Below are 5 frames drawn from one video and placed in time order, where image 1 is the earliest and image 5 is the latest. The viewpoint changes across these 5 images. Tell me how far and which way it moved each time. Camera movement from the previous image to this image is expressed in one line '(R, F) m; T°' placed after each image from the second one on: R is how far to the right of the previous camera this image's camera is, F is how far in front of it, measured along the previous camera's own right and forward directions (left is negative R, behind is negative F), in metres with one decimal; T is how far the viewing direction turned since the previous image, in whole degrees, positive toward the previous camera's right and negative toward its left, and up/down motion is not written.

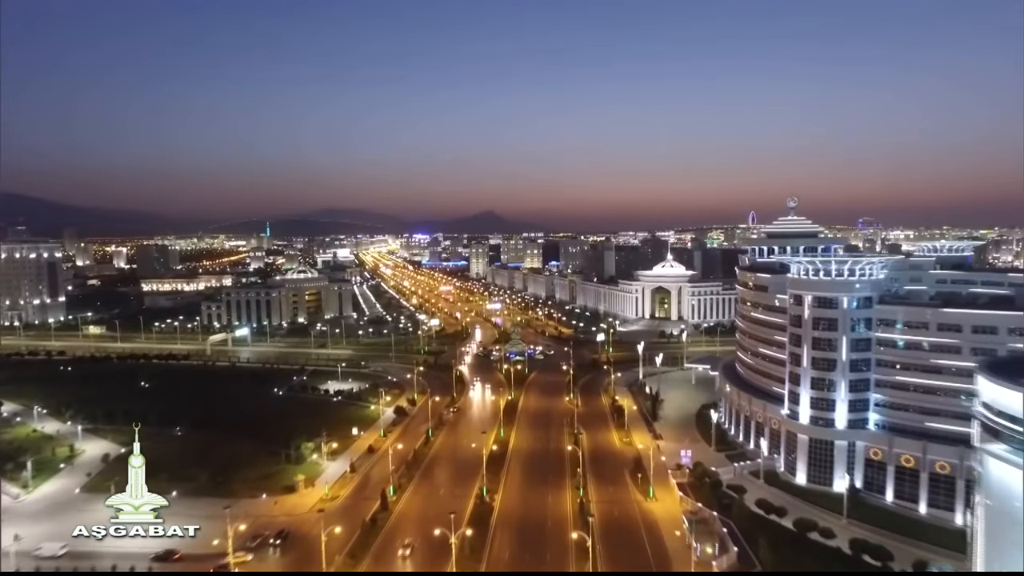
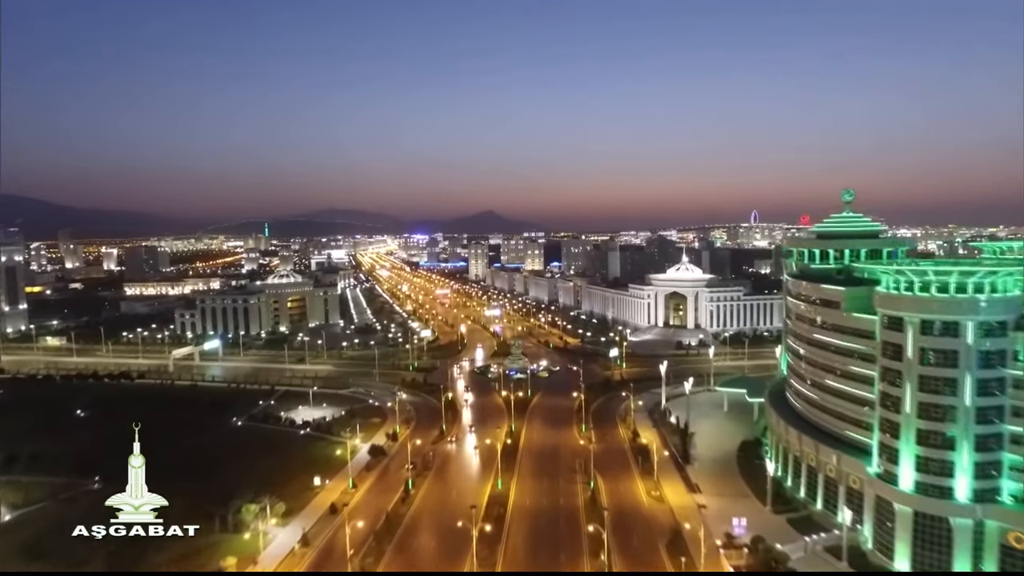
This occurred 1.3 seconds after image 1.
(0.0, +7.5) m; 0°
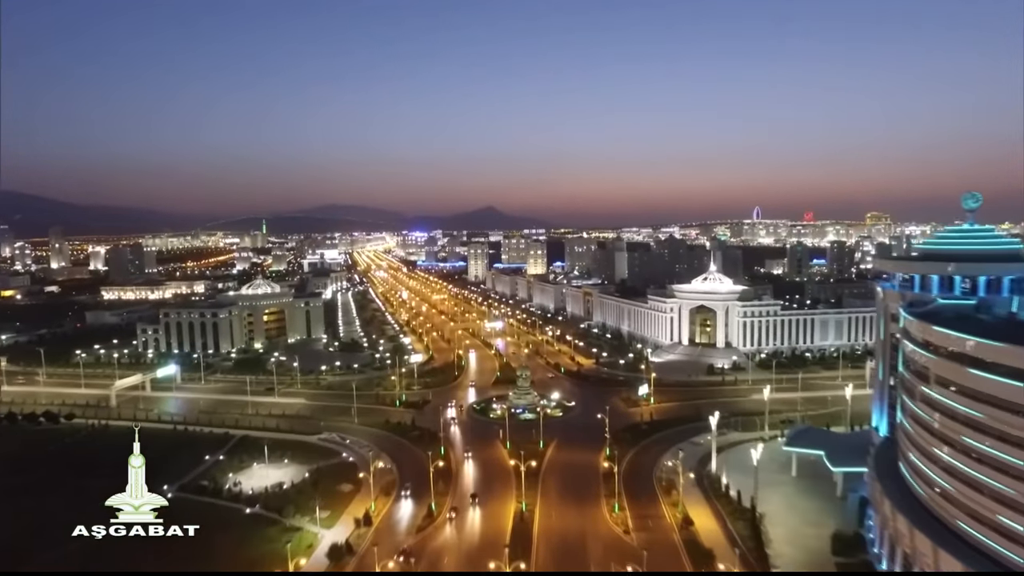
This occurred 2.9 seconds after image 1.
(-0.5, +9.5) m; 0°
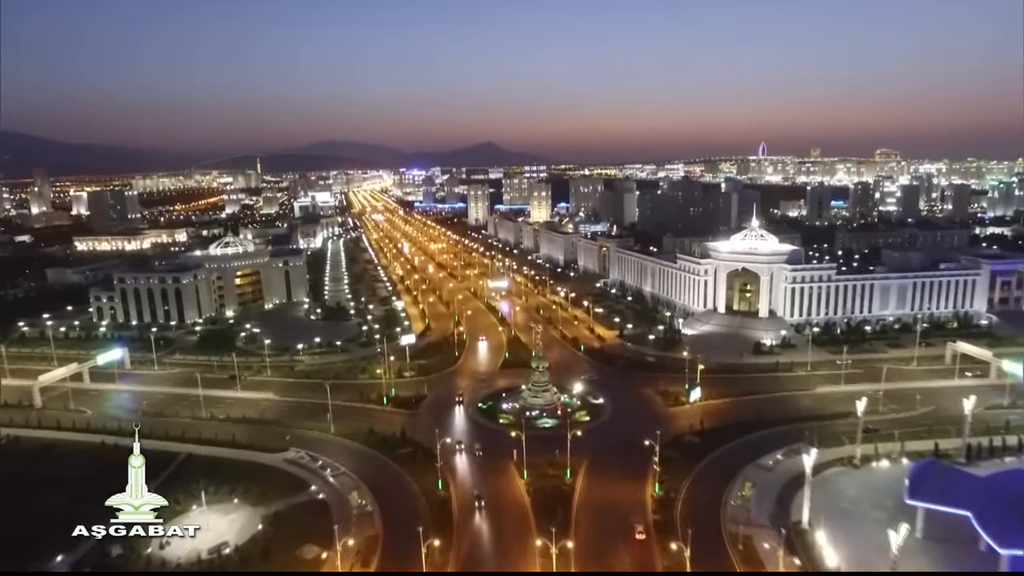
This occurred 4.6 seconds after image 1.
(-0.8, +9.9) m; 0°
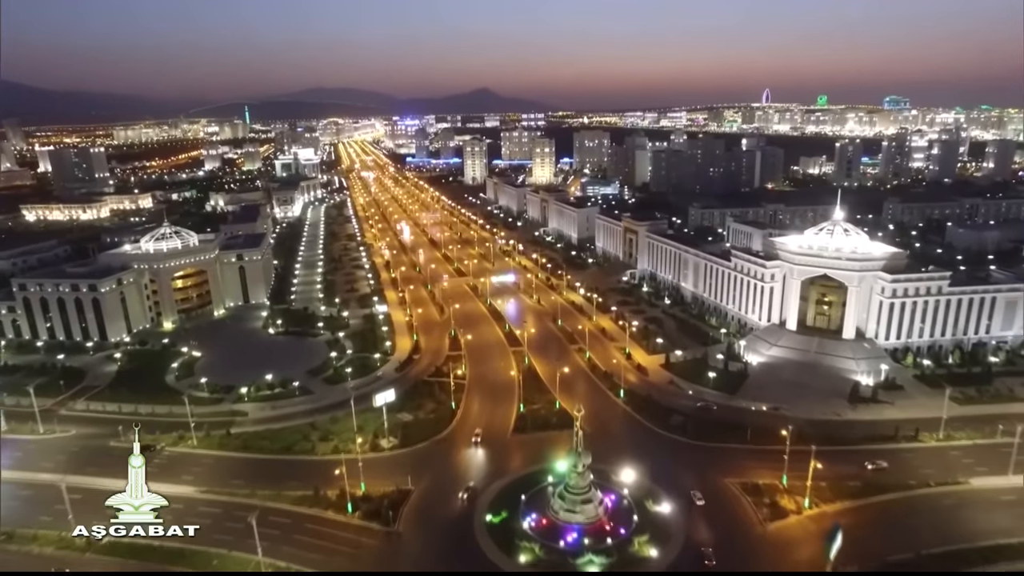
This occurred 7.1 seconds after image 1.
(-1.1, +13.7) m; 0°
